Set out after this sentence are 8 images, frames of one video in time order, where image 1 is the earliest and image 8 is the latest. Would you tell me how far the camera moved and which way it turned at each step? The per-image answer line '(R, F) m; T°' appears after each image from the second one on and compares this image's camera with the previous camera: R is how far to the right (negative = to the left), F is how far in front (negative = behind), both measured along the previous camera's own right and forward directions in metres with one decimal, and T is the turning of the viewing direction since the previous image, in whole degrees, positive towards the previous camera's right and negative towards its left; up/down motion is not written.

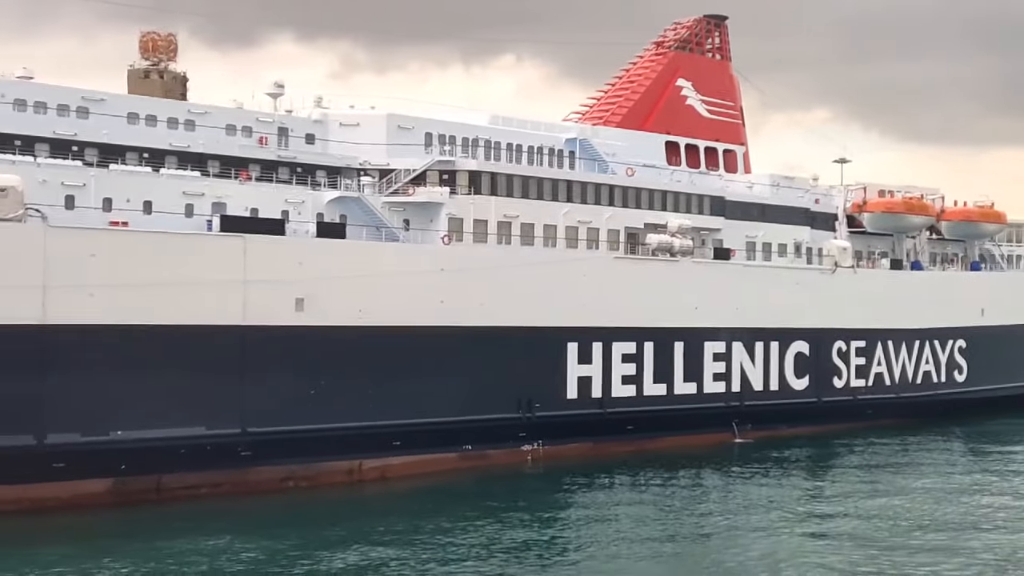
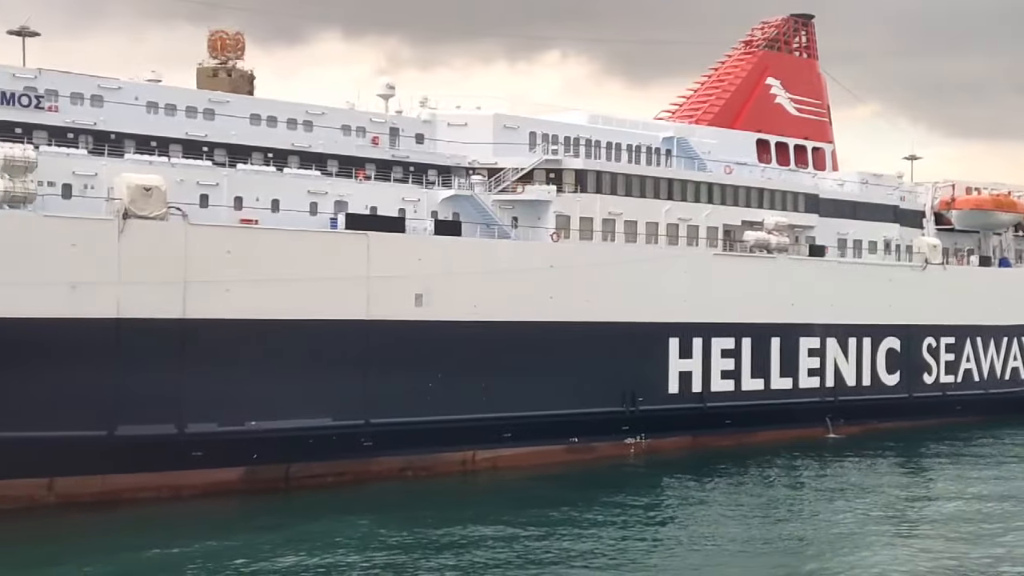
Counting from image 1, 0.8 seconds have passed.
(-0.8, -0.4) m; -2°
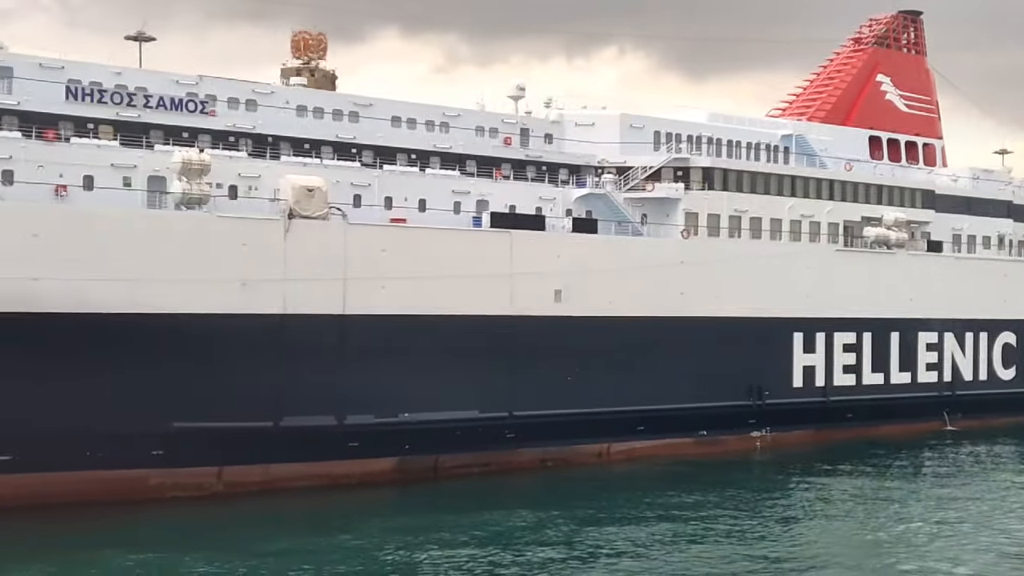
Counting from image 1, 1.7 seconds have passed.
(-1.0, -0.4) m; -3°
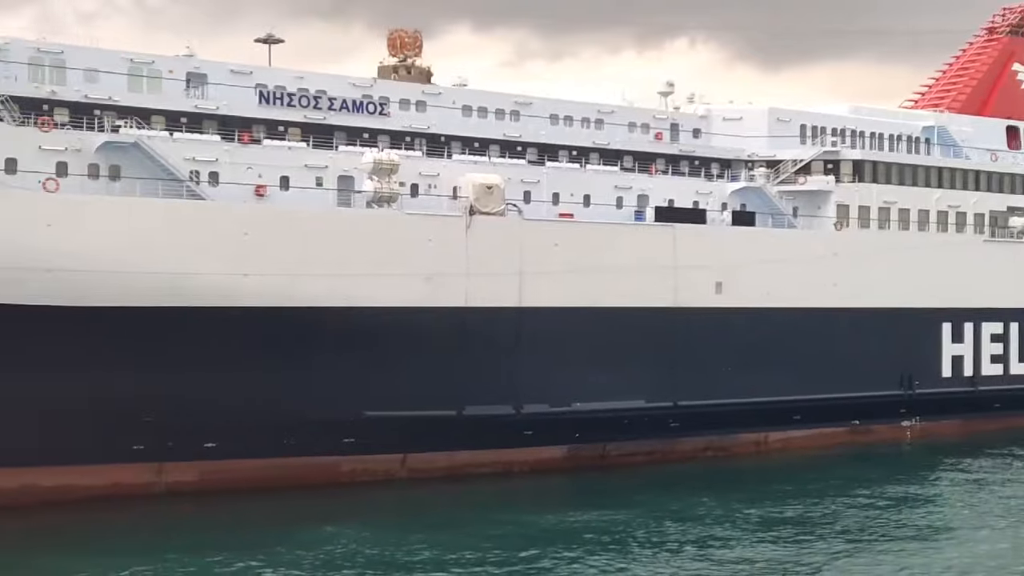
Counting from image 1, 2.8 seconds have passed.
(-1.1, -0.4) m; -3°
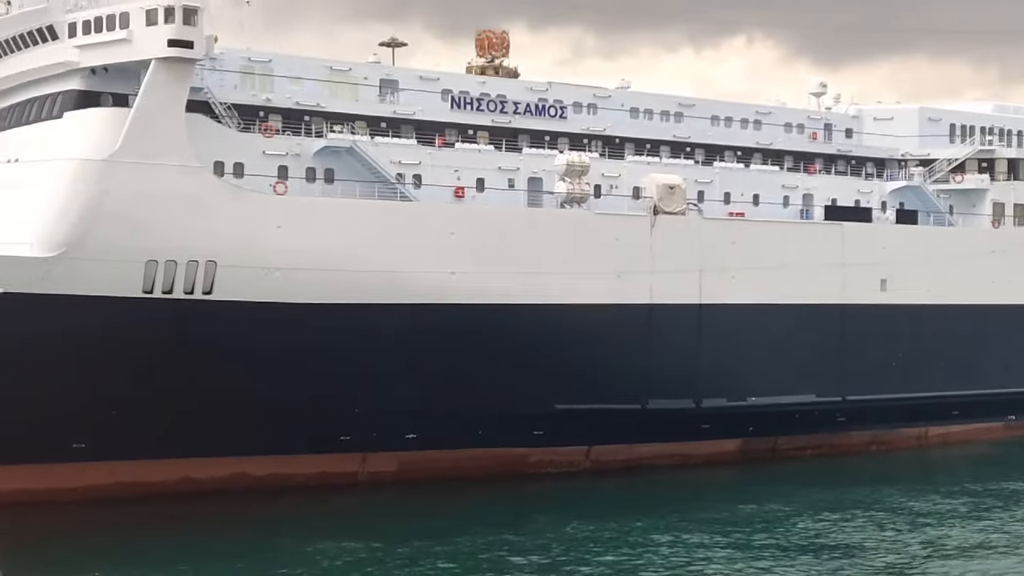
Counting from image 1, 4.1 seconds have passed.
(-1.4, -0.5) m; -3°
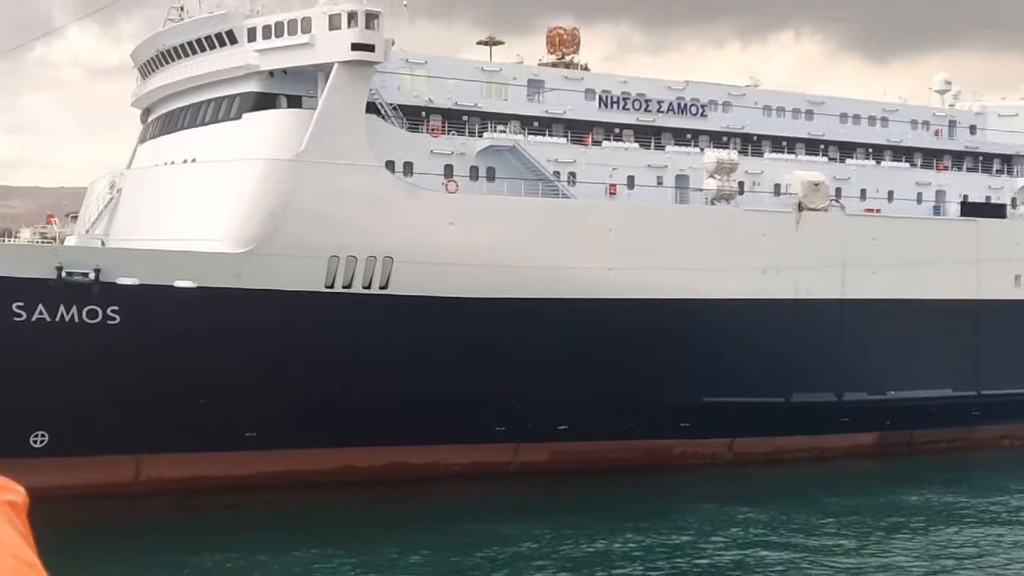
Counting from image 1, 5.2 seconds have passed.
(-1.1, -0.3) m; -2°
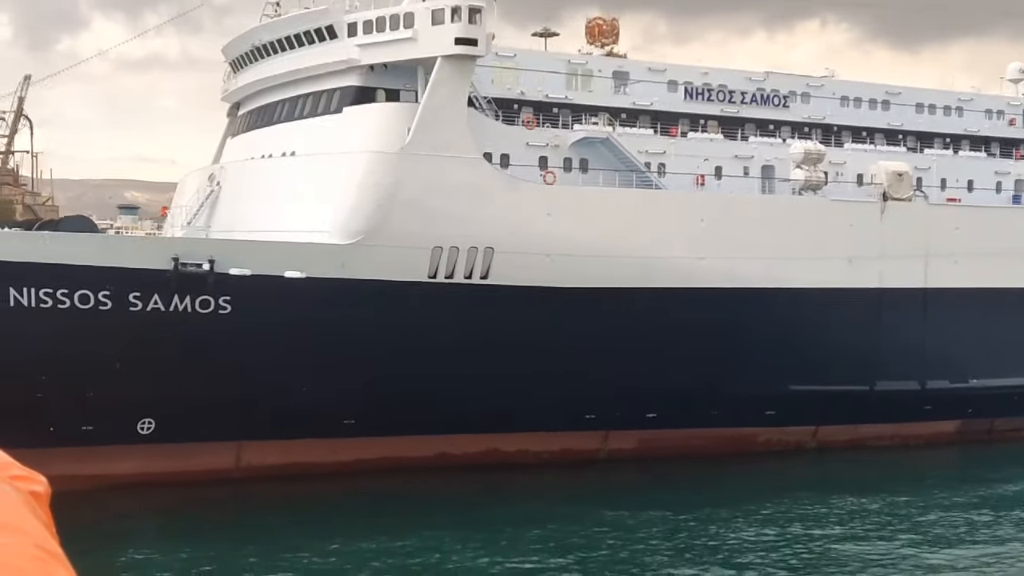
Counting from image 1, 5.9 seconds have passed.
(-0.7, -0.2) m; -1°
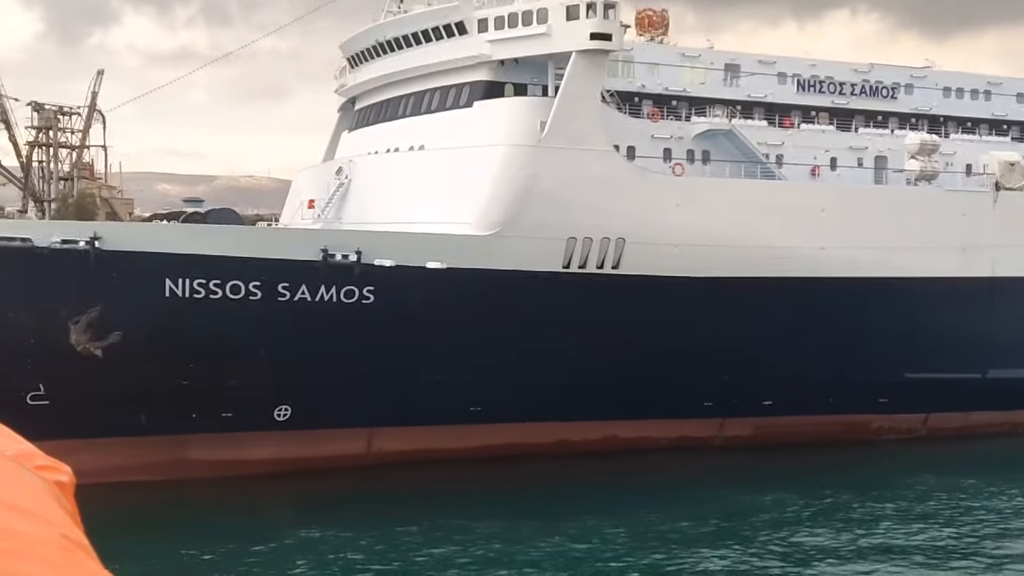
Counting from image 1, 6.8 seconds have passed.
(-1.0, -0.3) m; -1°
